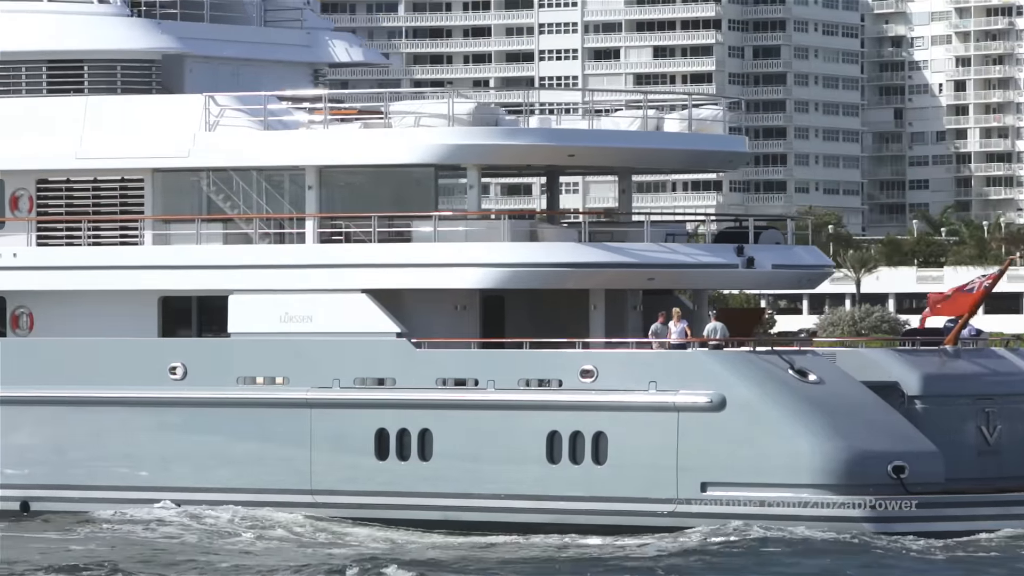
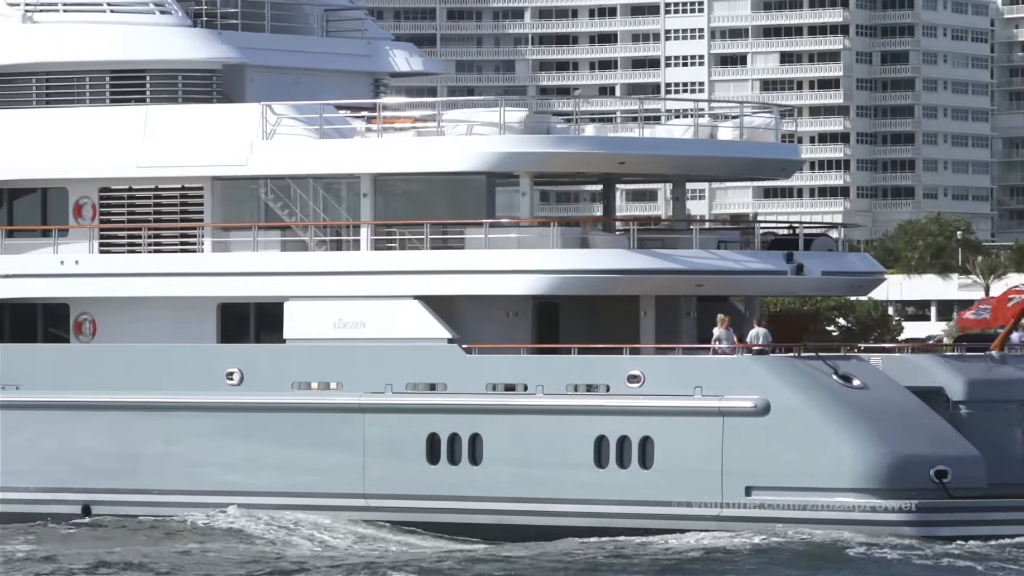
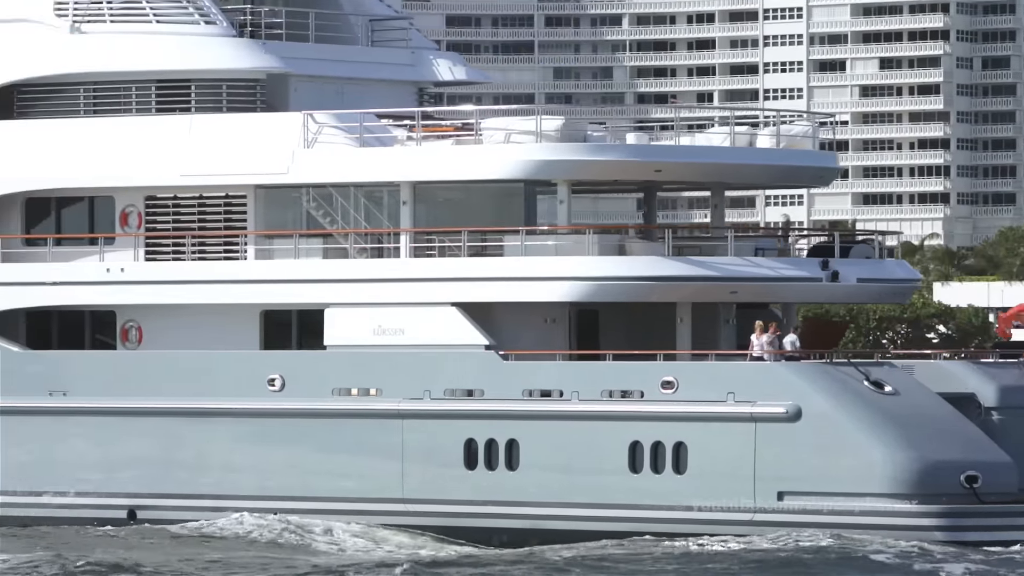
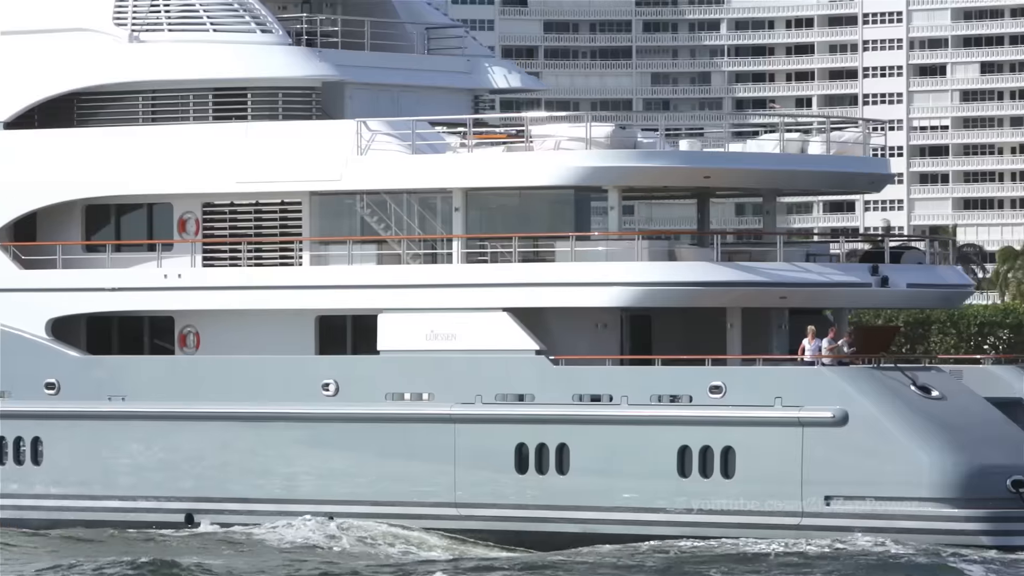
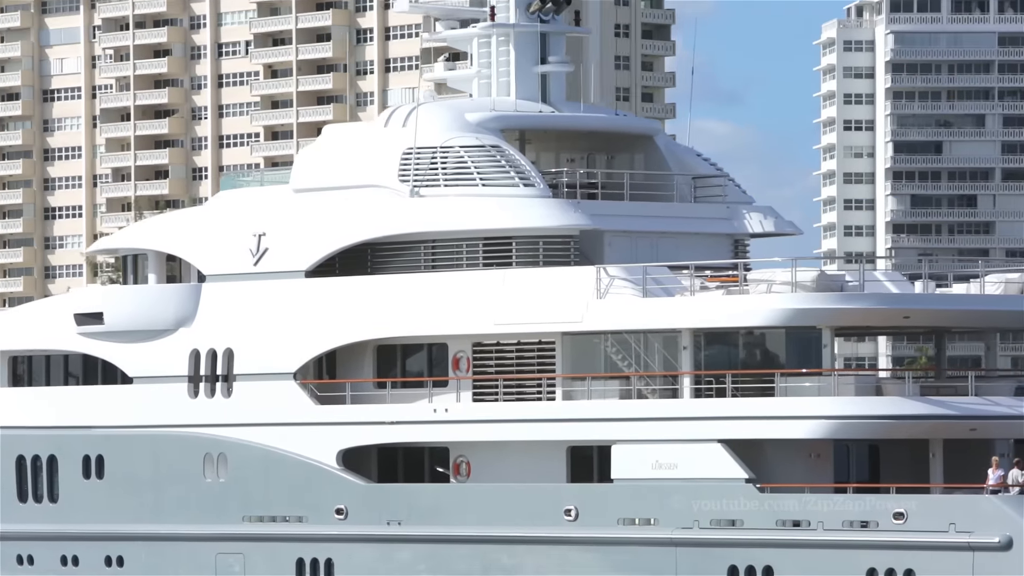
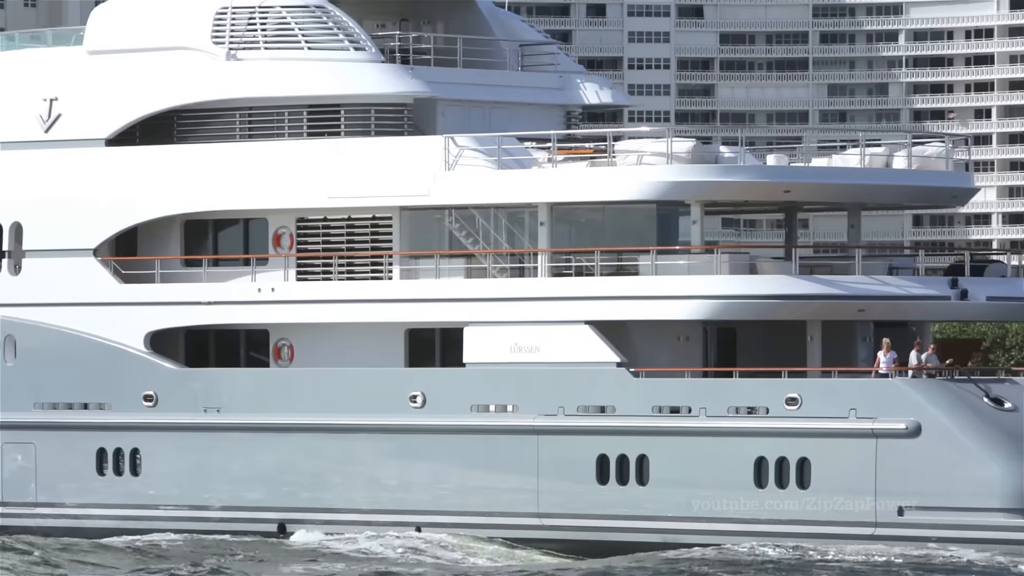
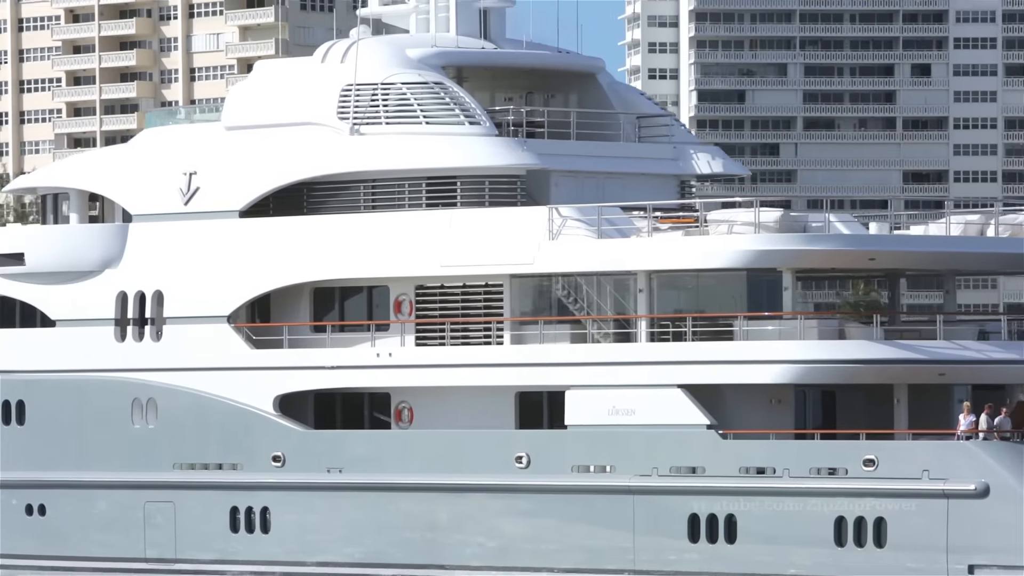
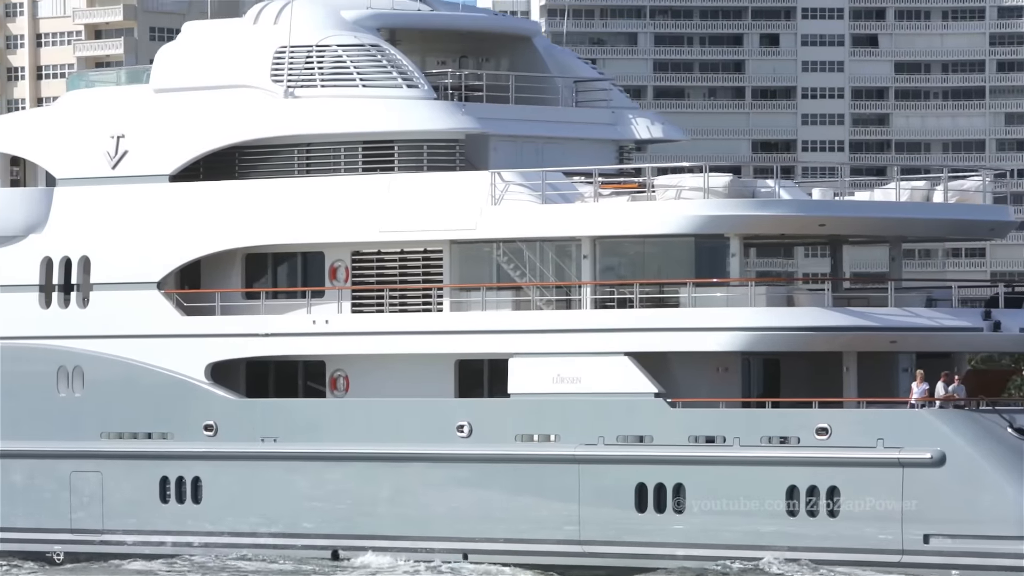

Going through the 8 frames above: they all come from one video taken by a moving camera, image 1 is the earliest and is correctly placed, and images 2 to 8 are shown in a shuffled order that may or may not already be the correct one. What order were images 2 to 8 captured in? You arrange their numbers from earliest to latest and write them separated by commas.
2, 3, 4, 6, 8, 7, 5
